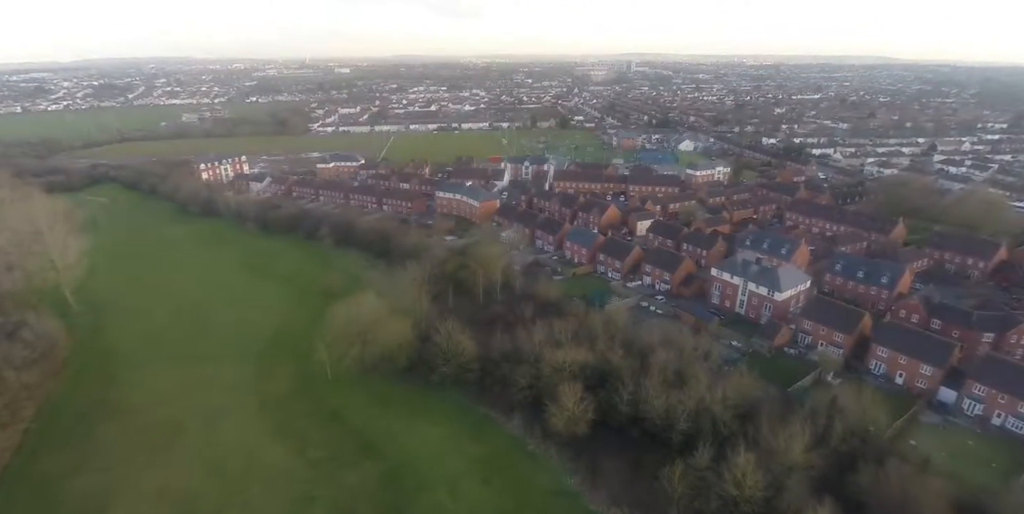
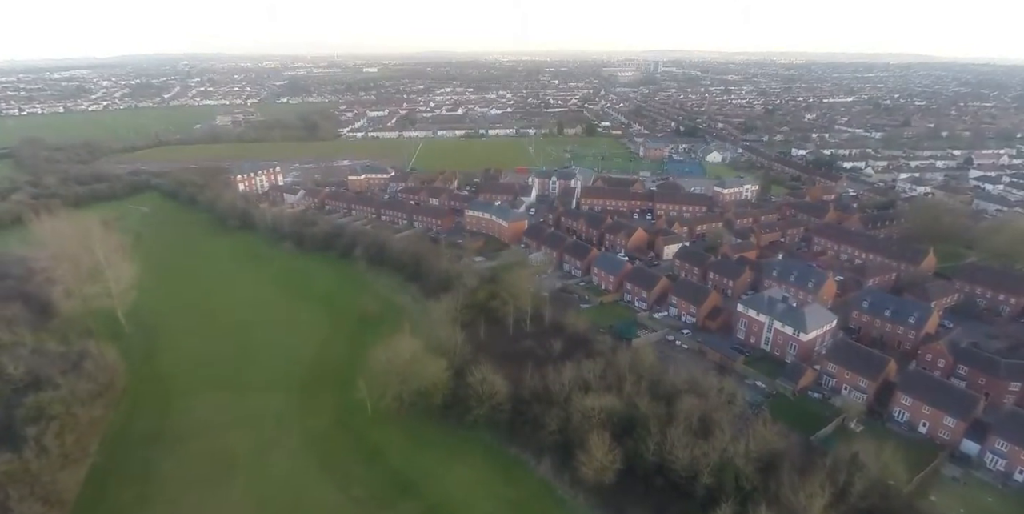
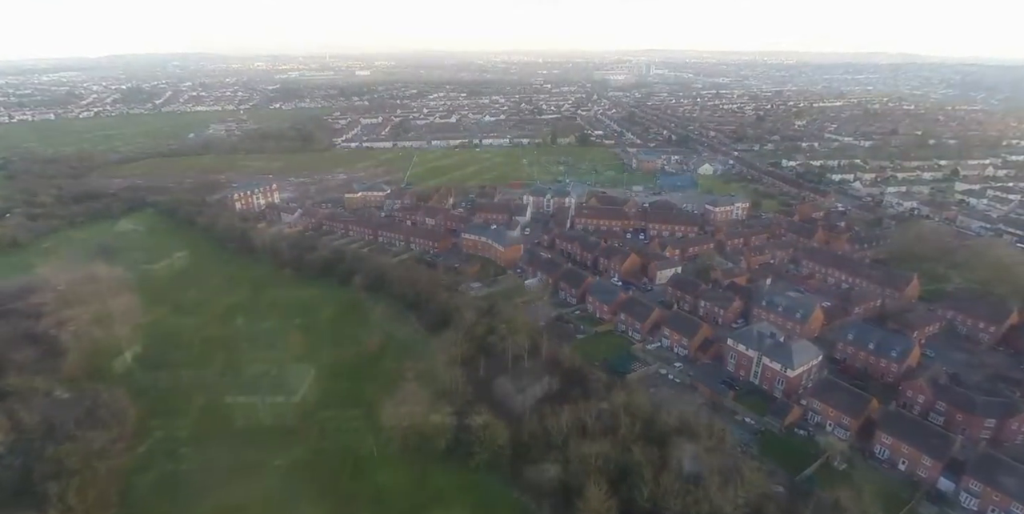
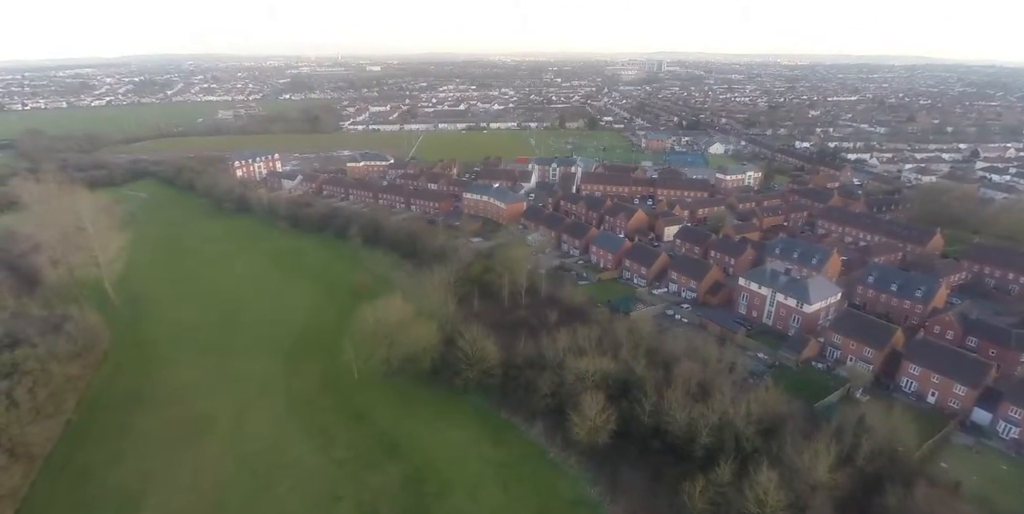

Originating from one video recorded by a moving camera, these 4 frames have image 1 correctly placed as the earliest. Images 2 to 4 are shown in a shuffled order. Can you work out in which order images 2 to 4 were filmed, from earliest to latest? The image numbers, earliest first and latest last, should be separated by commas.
4, 2, 3
